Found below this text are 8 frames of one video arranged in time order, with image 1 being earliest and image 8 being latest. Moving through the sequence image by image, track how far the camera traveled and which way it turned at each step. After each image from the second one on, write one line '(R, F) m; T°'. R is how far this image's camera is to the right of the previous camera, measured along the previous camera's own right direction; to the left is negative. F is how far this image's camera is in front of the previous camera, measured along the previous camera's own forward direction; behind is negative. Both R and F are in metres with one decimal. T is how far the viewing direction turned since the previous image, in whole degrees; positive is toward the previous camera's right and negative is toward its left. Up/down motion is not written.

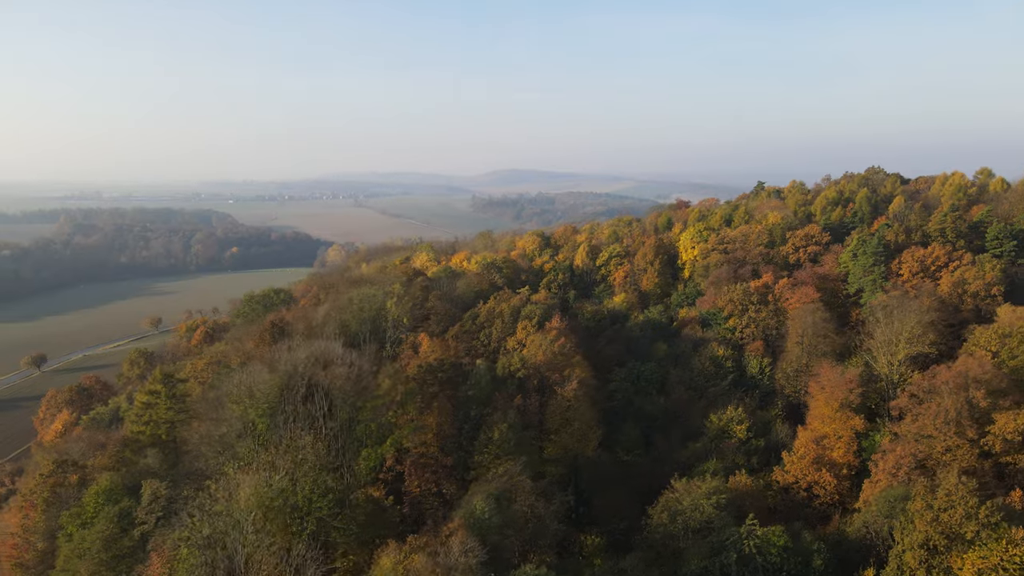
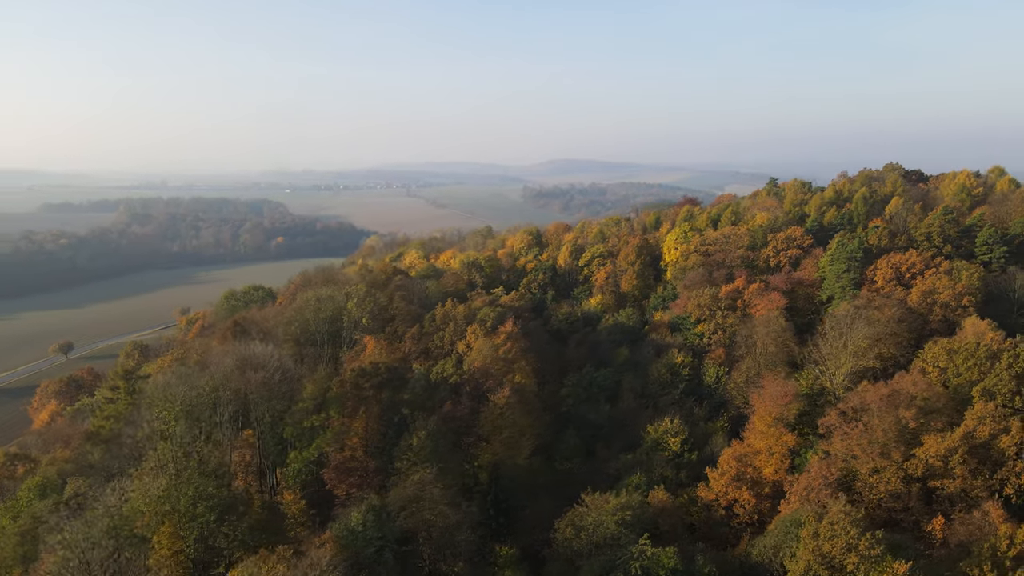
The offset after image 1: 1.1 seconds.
(+5.2, +0.4) m; -4°
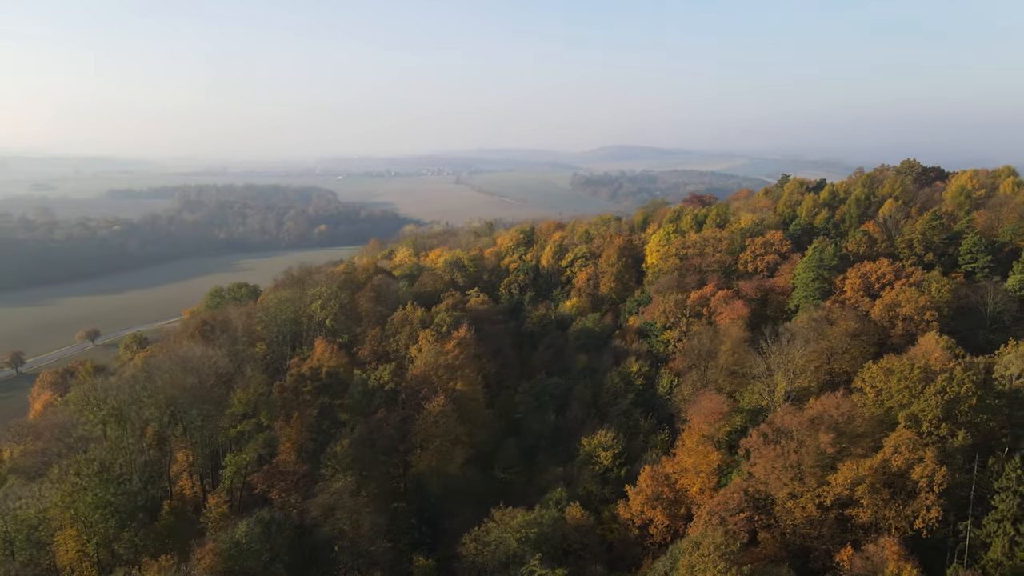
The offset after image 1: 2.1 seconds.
(+5.0, +0.4) m; -4°
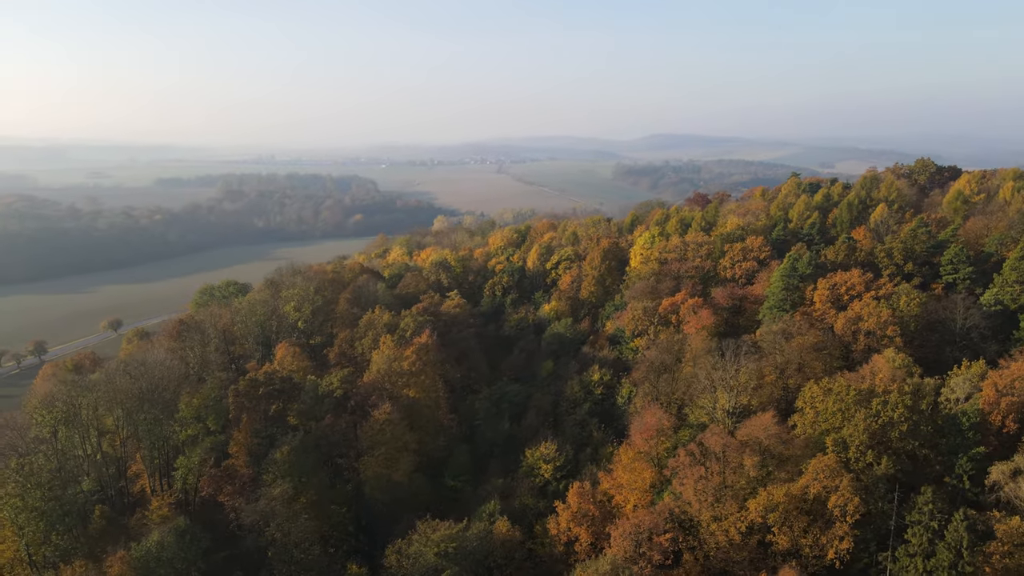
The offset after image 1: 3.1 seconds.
(+4.1, +0.2) m; -3°
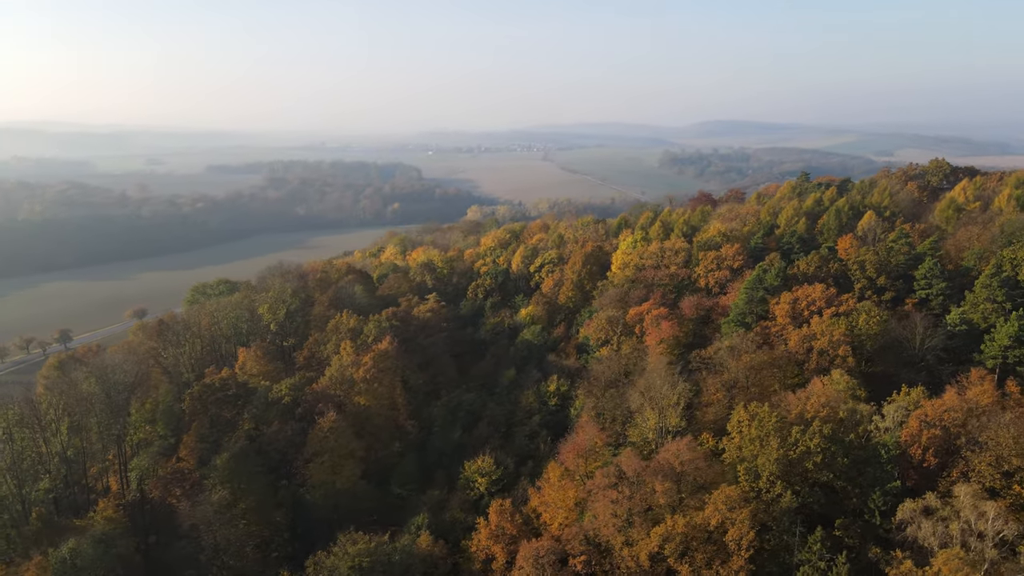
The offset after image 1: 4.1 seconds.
(+4.5, +0.2) m; -4°
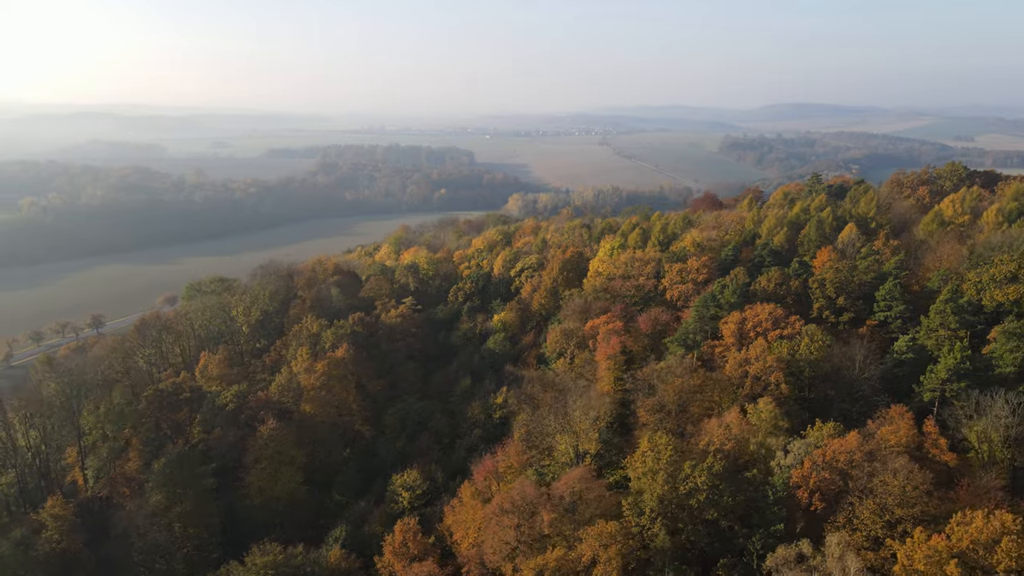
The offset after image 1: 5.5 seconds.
(+5.4, +0.2) m; -5°
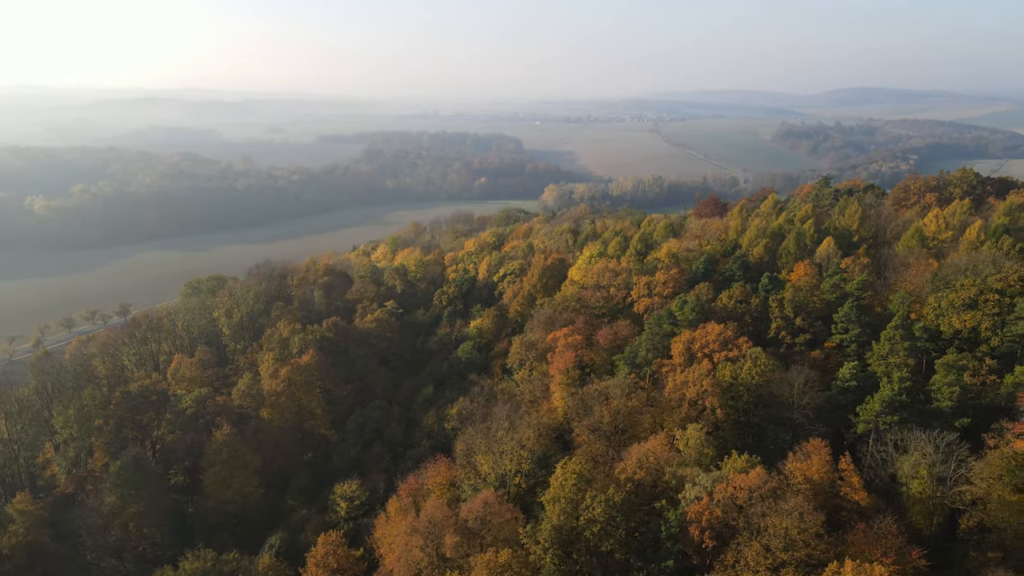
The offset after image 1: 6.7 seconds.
(+4.7, 0.0) m; -4°
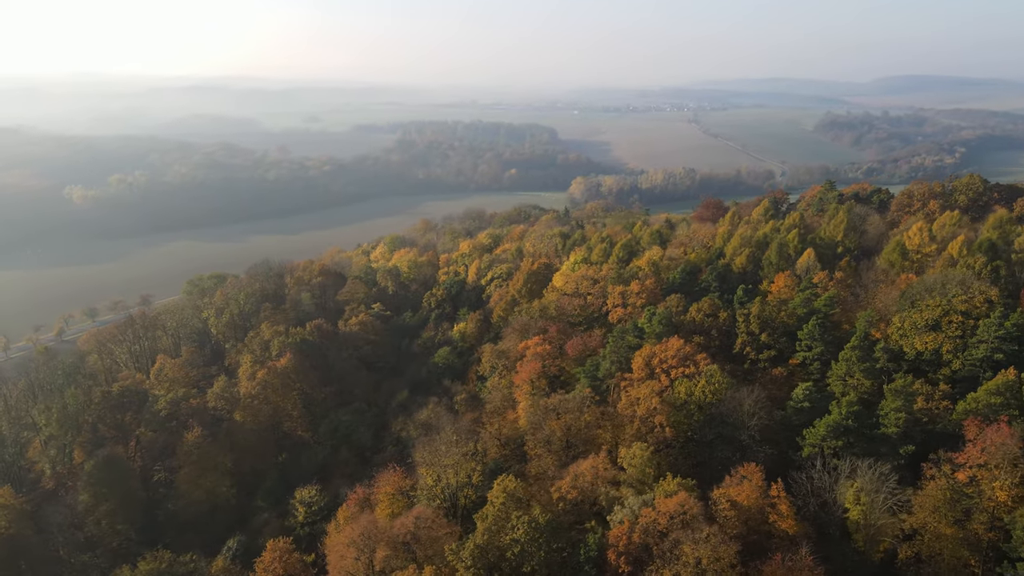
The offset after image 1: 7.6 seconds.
(+3.5, -0.1) m; -3°
